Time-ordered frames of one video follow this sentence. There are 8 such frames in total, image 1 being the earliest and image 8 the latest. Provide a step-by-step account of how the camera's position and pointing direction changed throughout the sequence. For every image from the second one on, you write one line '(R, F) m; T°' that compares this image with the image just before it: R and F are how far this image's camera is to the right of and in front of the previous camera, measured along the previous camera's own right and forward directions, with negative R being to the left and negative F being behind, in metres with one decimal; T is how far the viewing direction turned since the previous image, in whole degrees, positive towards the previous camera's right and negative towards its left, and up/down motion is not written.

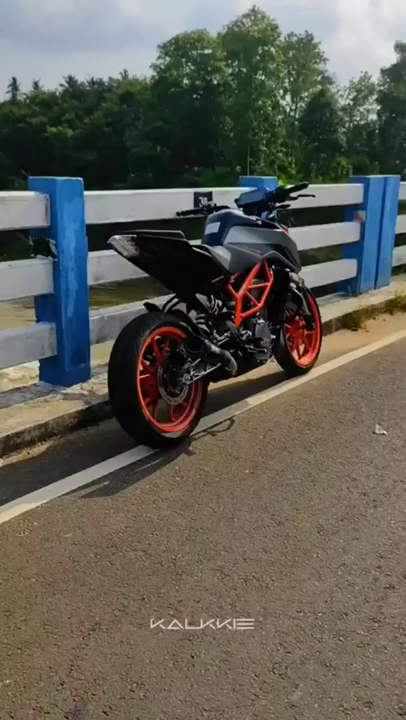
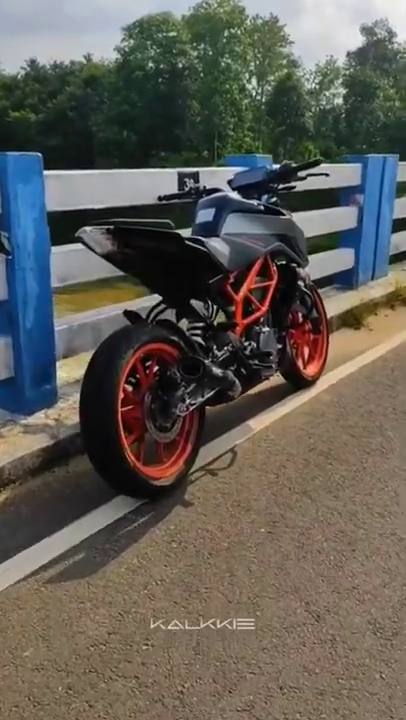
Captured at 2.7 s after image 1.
(-0.2, +1.0) m; +3°
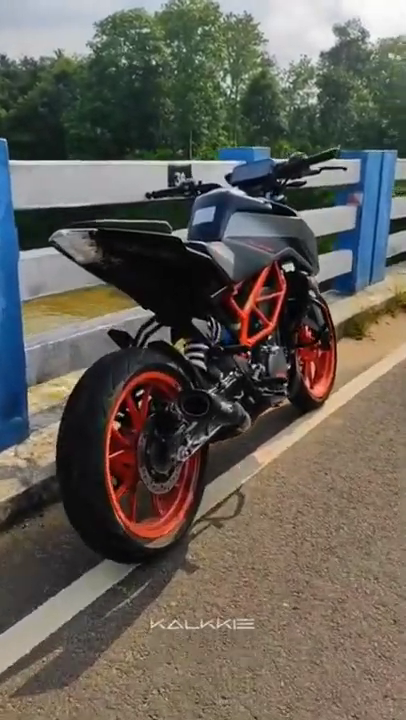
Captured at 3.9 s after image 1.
(-0.2, +0.7) m; +2°
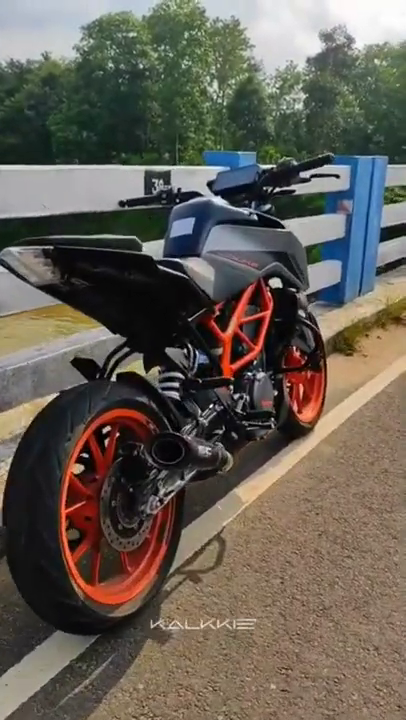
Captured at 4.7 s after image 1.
(+0.1, +0.4) m; +1°
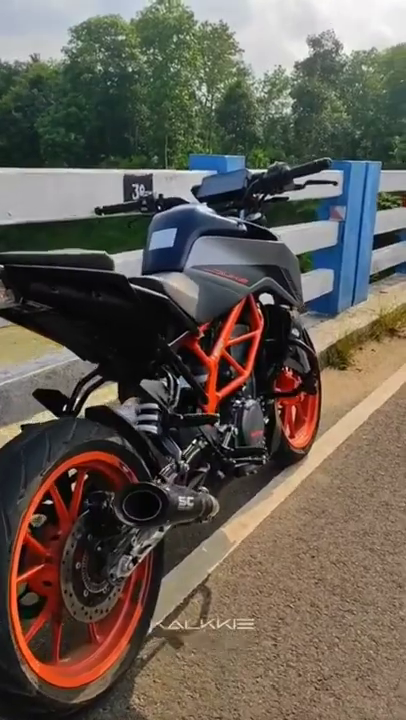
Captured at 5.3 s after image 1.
(0.0, +0.4) m; +1°
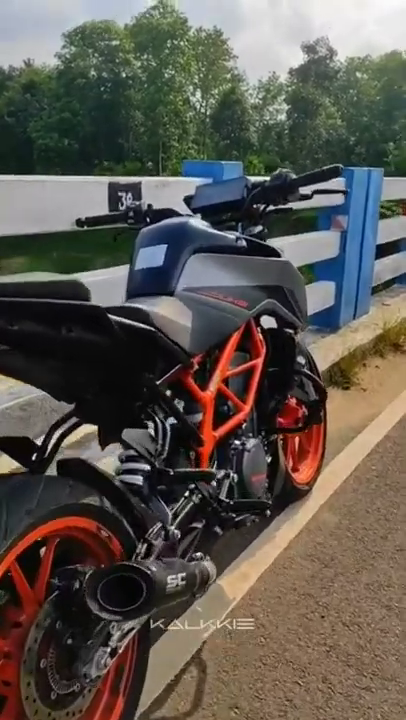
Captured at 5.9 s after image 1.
(0.0, +0.4) m; +1°
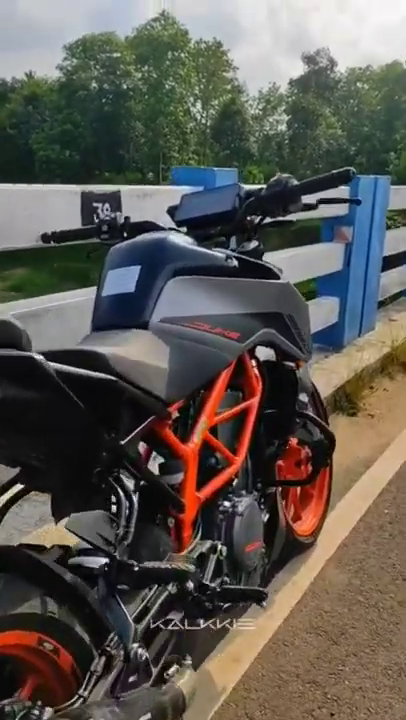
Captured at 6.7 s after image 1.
(+0.1, +0.5) m; 0°
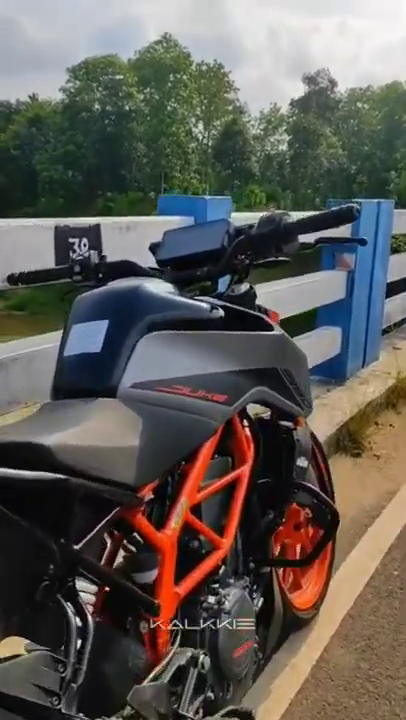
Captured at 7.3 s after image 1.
(+0.1, +0.3) m; 0°
